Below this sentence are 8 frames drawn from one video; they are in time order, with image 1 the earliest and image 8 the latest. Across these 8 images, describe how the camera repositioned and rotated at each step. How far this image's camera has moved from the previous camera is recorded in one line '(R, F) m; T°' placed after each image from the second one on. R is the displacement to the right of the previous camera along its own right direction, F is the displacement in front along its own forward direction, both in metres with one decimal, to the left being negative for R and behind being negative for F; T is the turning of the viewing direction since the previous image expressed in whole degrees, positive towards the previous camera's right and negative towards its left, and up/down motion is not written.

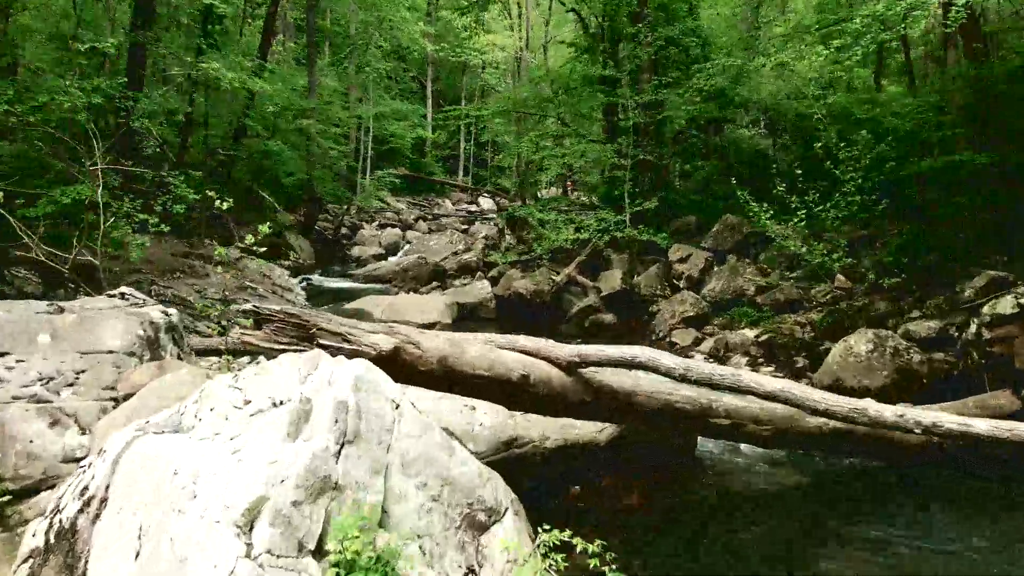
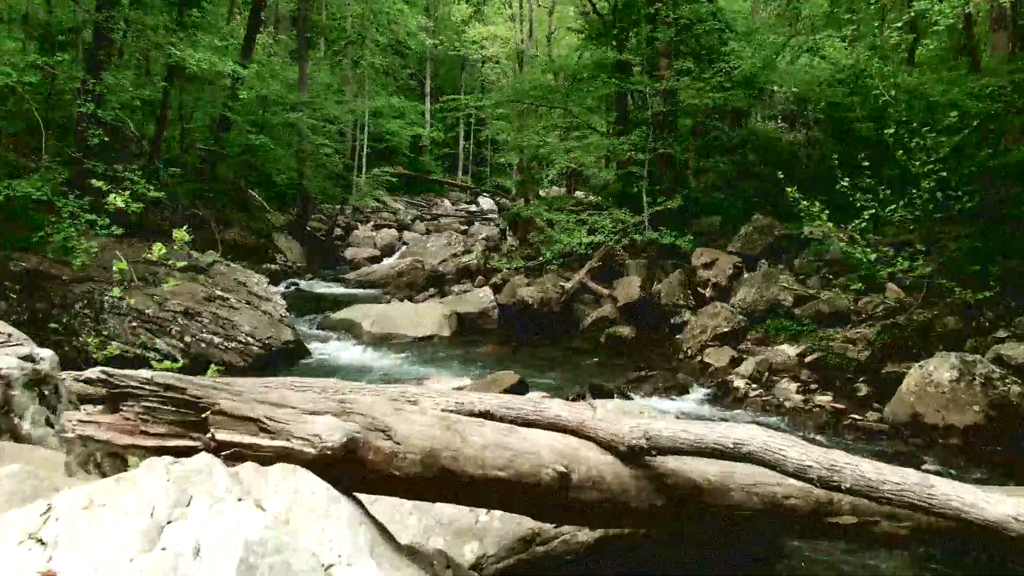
(-0.1, +1.4) m; 0°
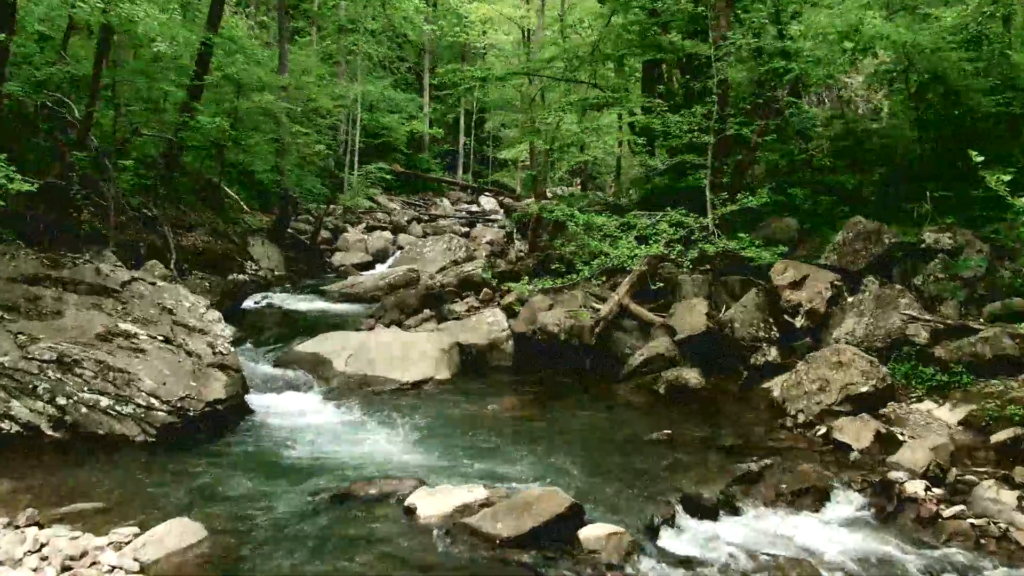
(-0.2, +3.1) m; 0°
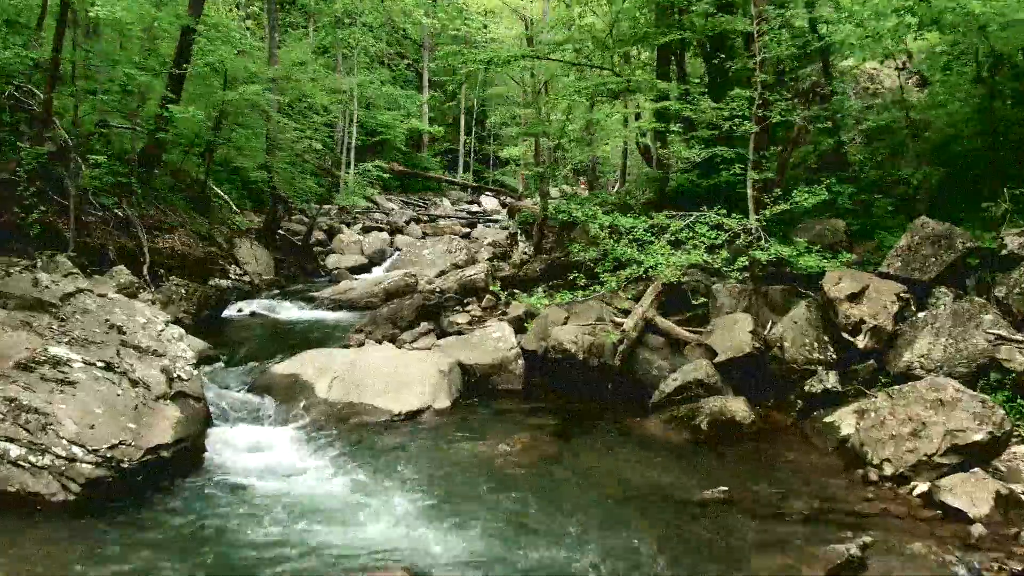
(-0.1, +1.3) m; 0°
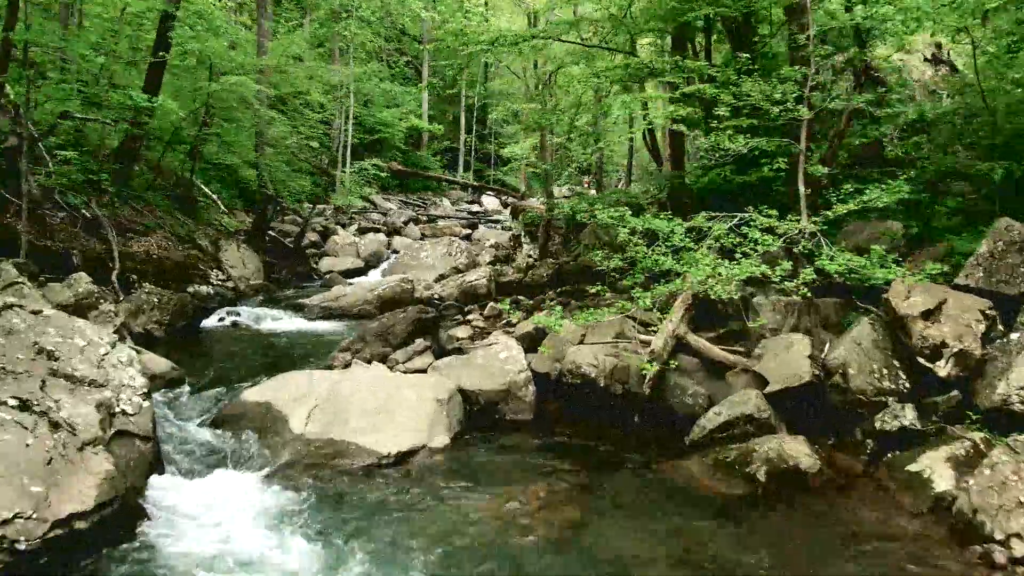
(-0.1, +1.2) m; 0°
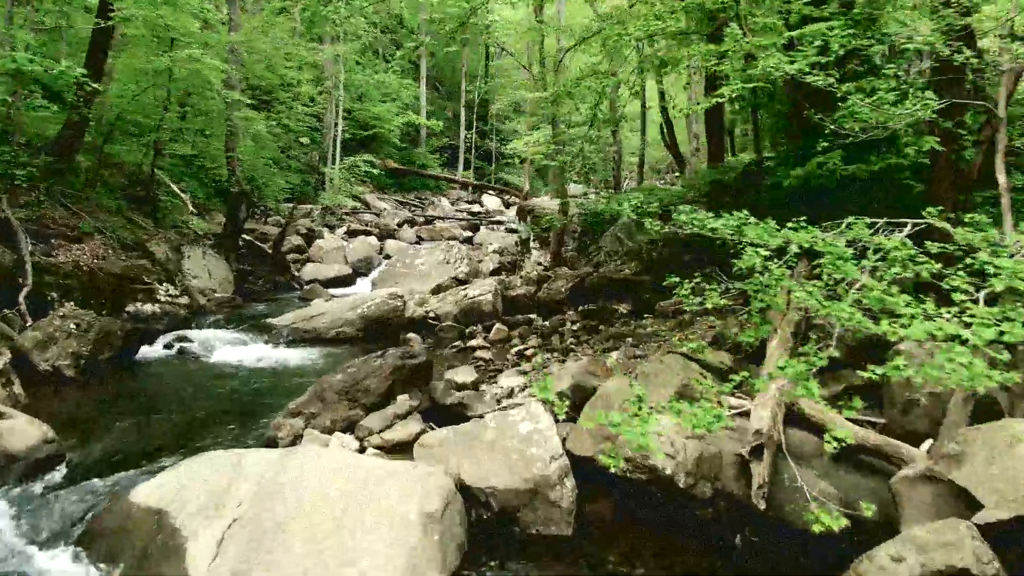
(-0.2, +2.6) m; 0°
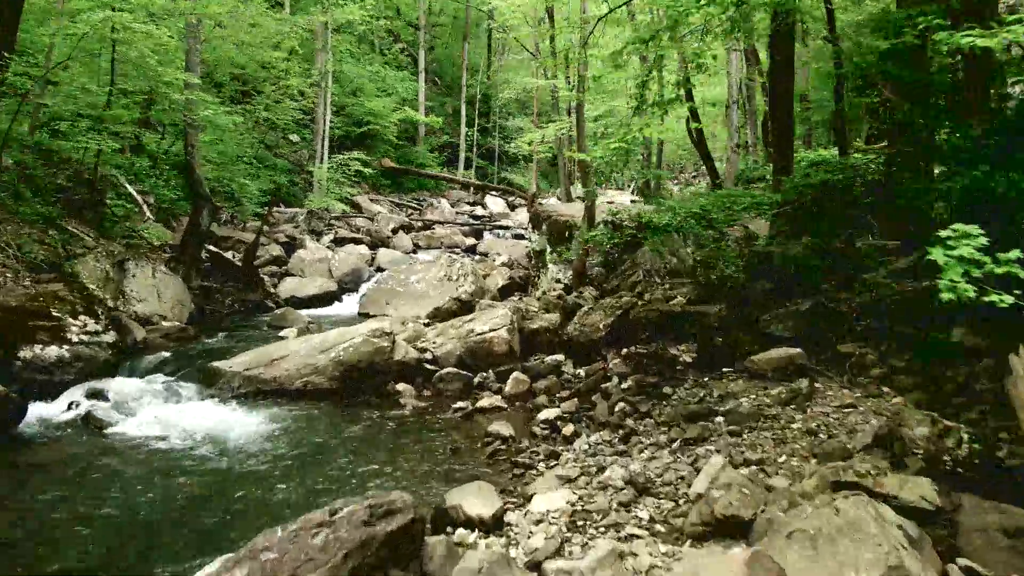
(-0.3, +2.9) m; 0°
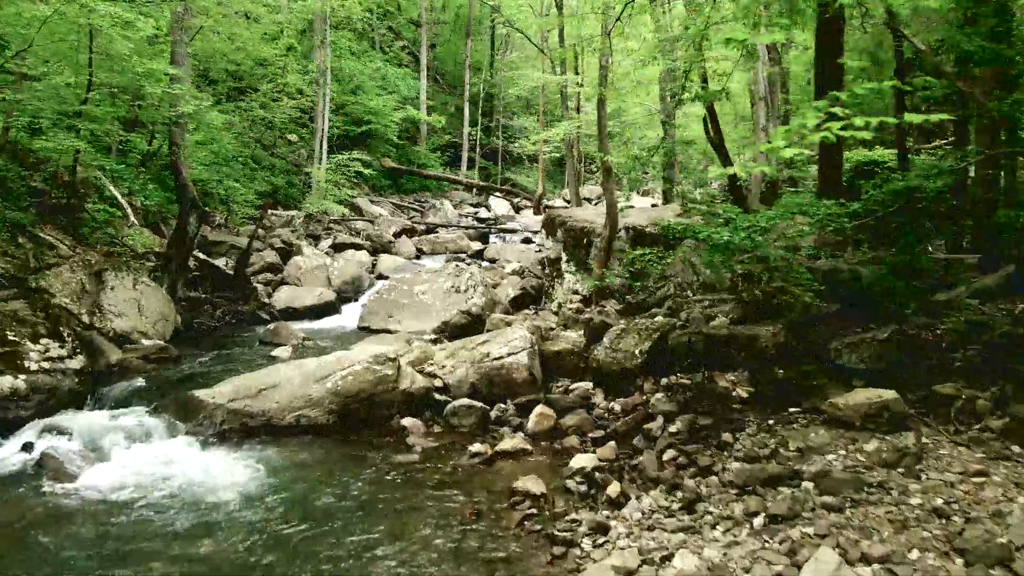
(-0.2, +1.2) m; 0°
